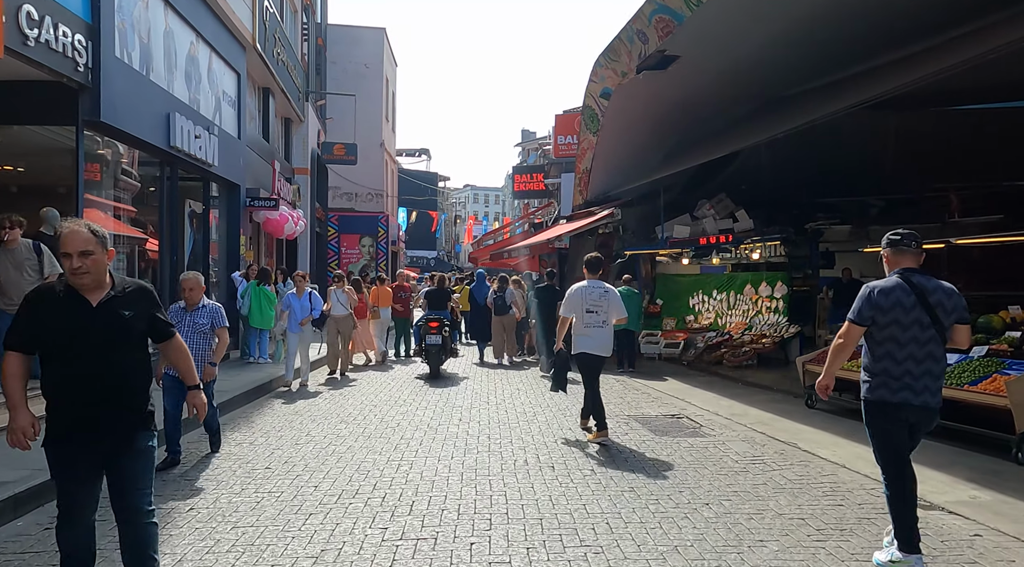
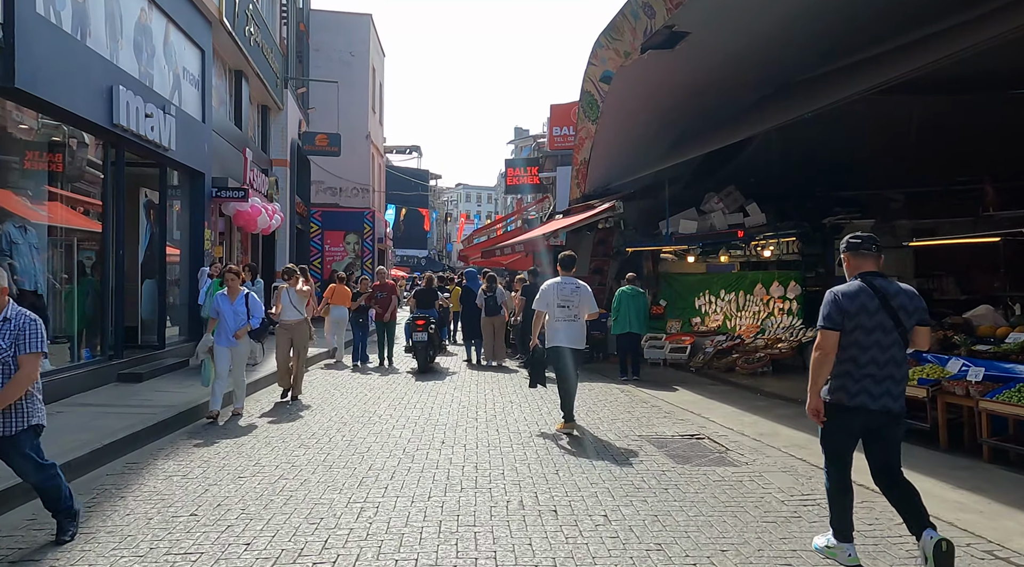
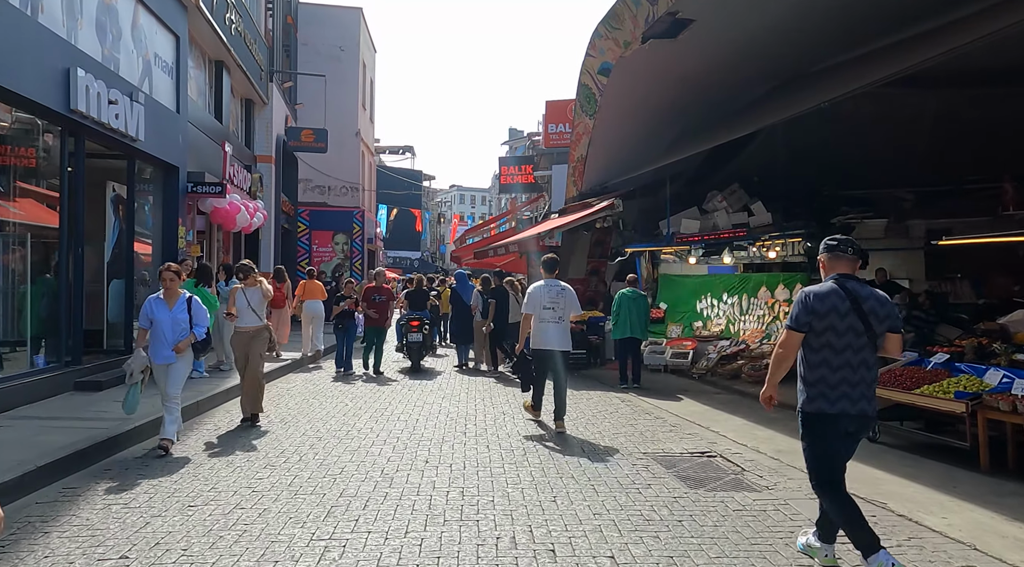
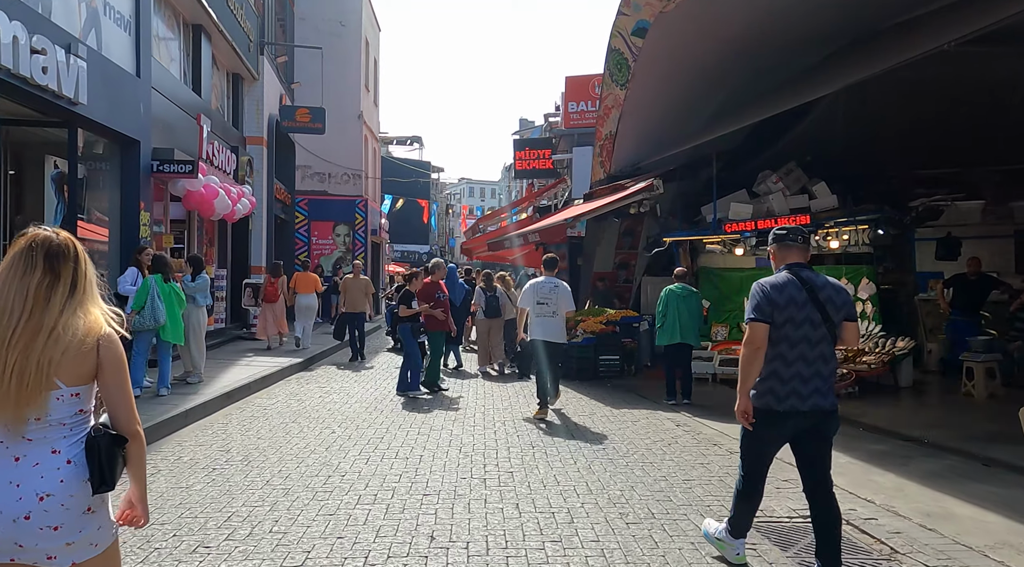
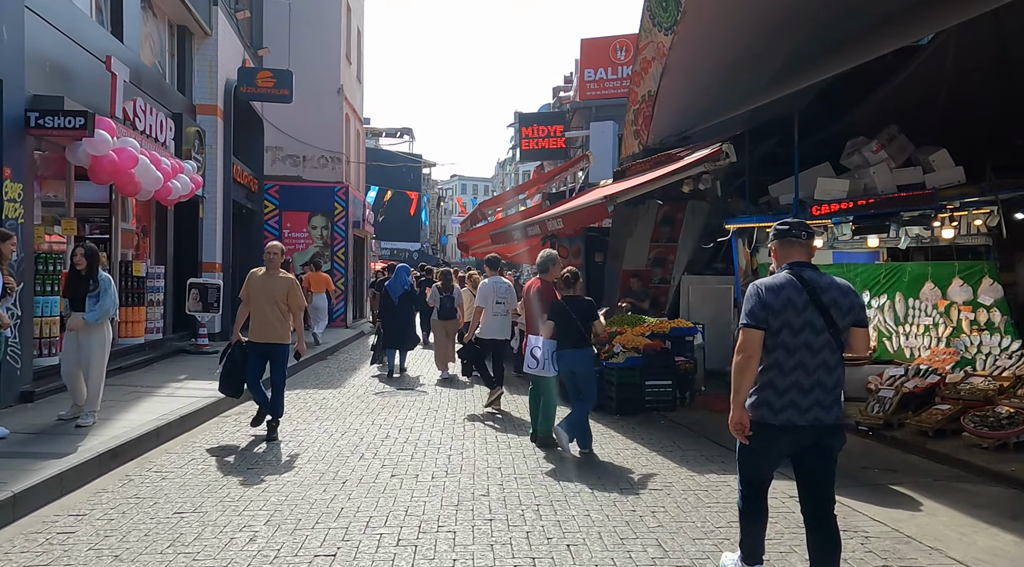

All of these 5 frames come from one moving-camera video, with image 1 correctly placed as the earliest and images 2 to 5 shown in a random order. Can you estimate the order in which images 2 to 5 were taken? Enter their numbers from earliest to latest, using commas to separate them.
2, 3, 4, 5
